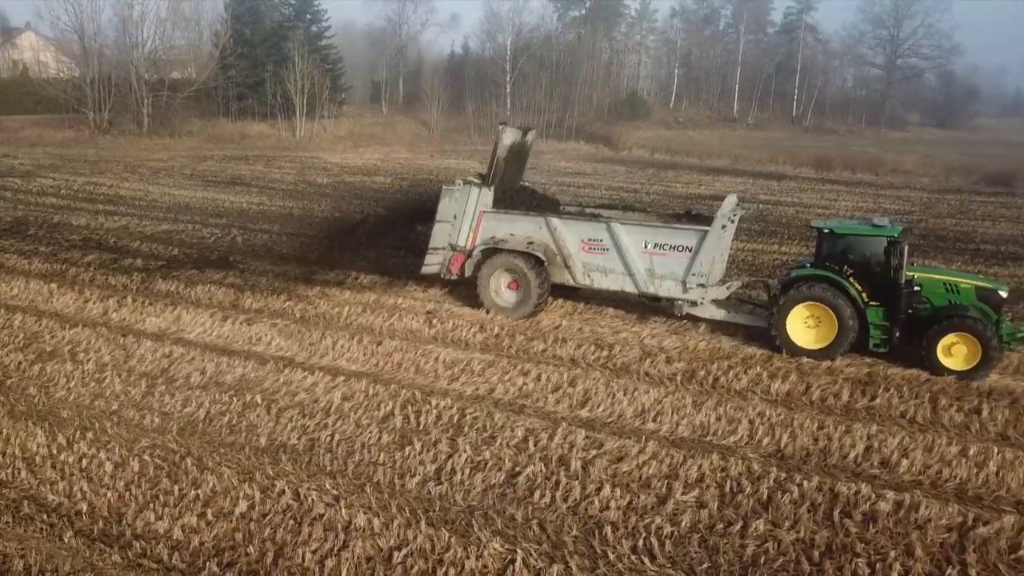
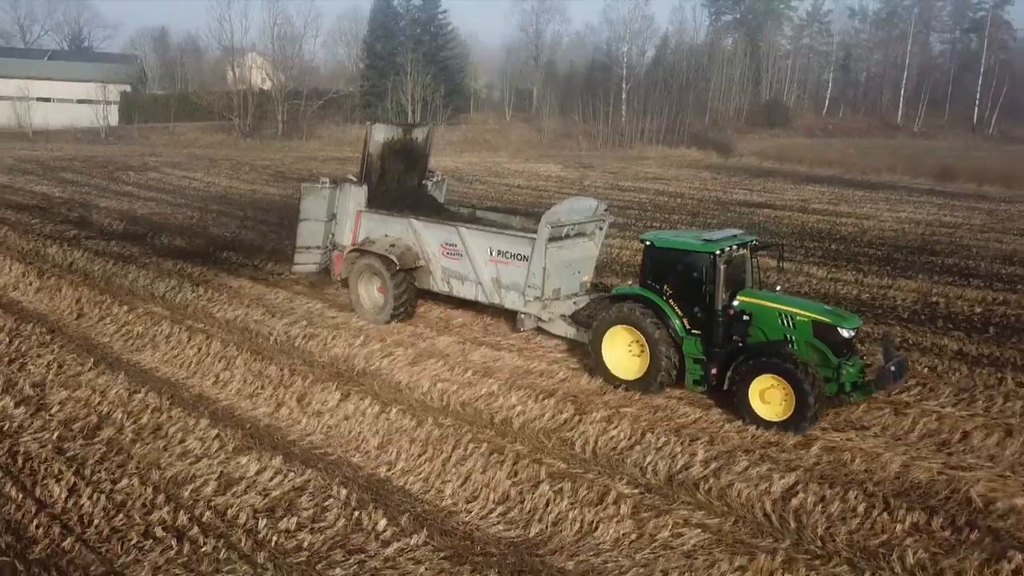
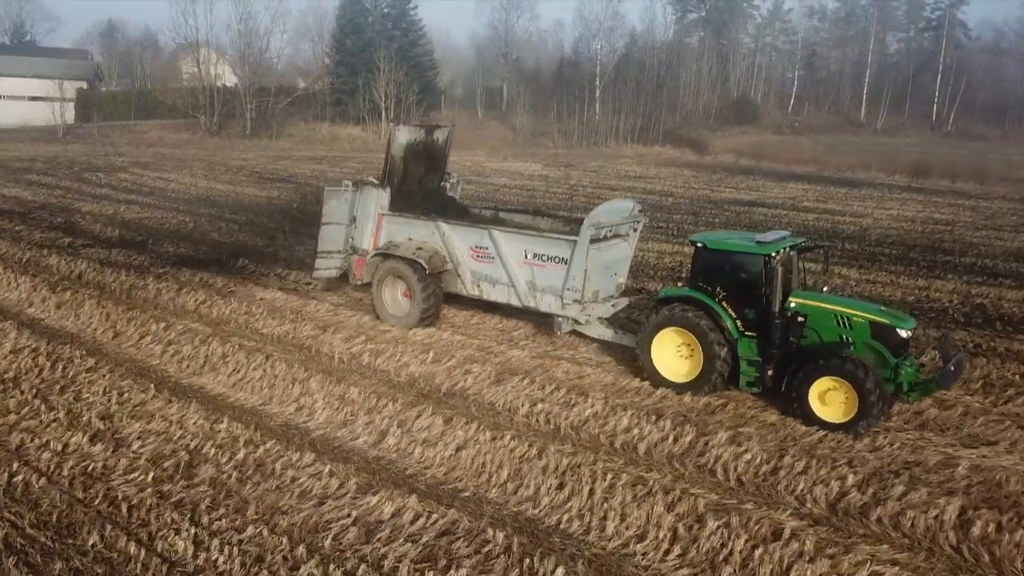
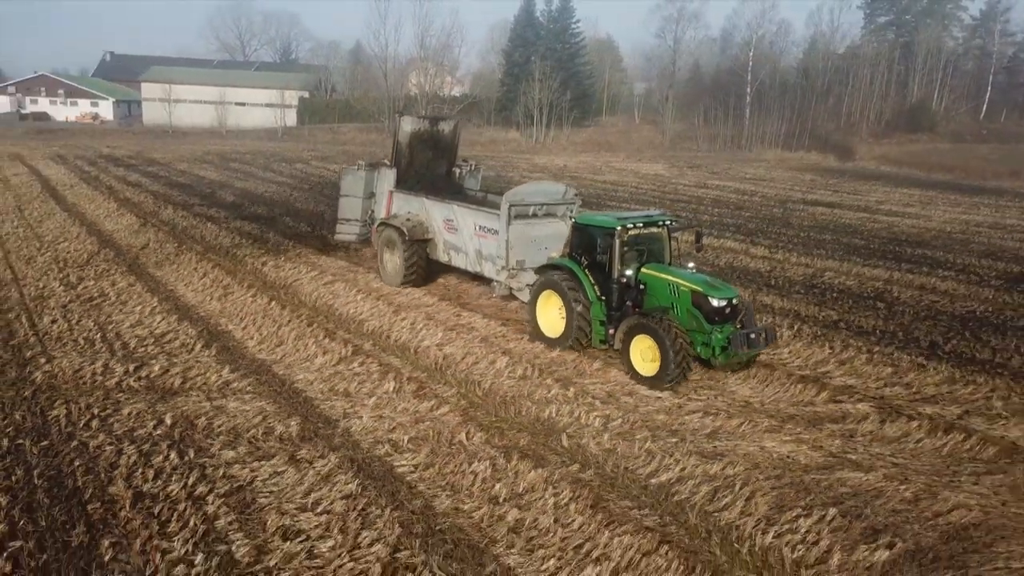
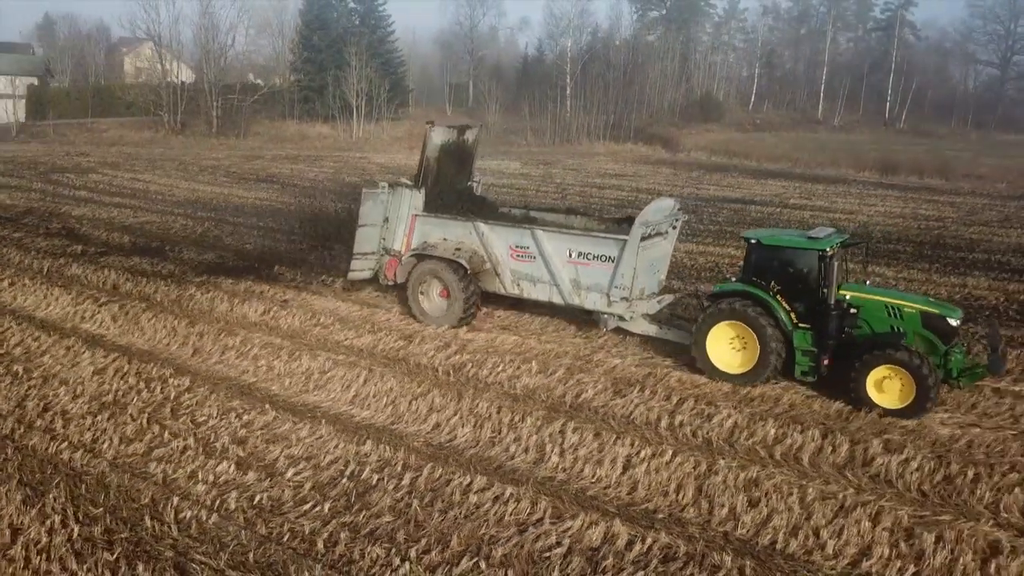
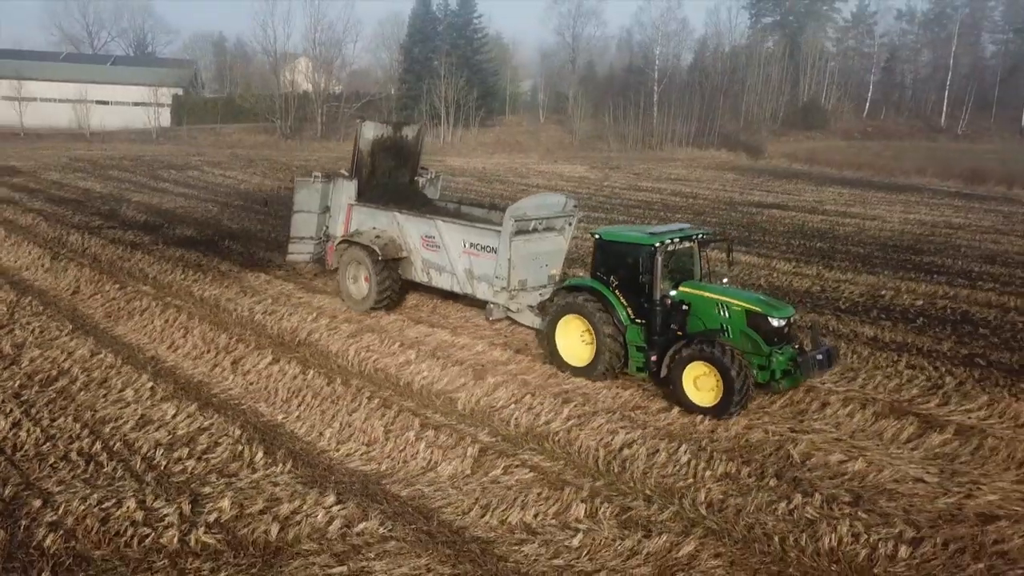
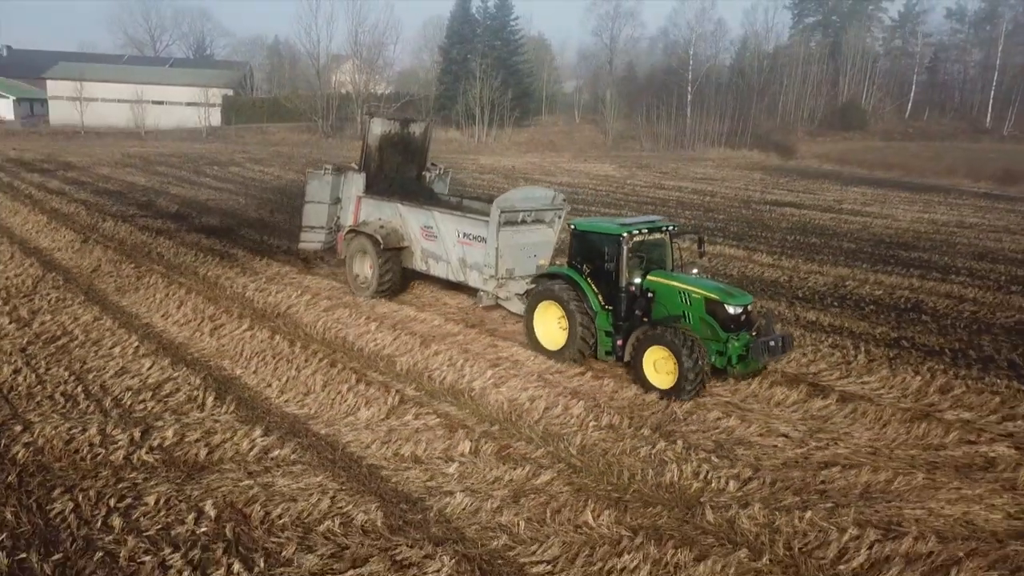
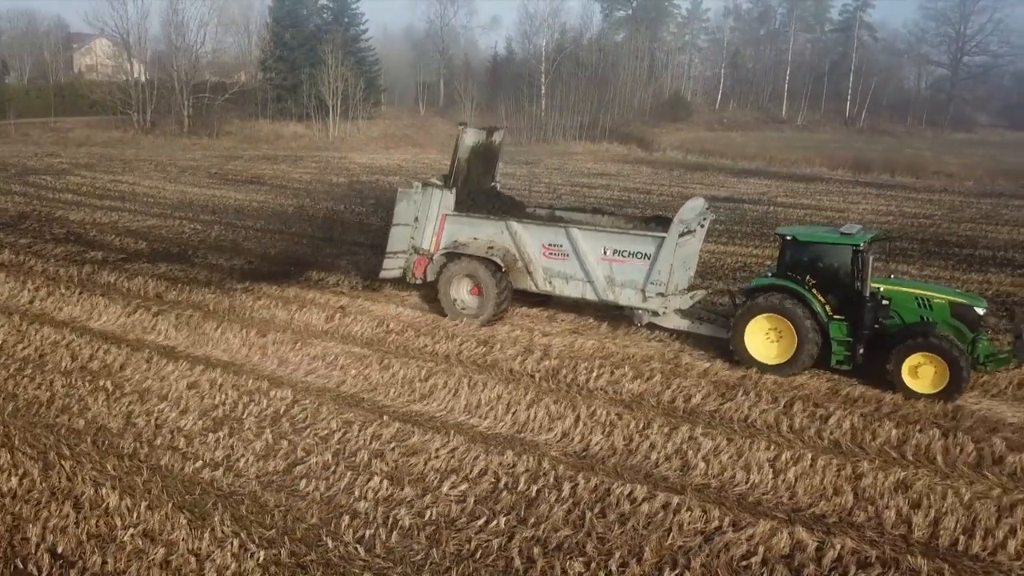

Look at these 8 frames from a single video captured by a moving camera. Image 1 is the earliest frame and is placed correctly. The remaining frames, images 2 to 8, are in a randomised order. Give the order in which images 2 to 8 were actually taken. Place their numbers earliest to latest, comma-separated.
8, 5, 3, 2, 6, 7, 4
